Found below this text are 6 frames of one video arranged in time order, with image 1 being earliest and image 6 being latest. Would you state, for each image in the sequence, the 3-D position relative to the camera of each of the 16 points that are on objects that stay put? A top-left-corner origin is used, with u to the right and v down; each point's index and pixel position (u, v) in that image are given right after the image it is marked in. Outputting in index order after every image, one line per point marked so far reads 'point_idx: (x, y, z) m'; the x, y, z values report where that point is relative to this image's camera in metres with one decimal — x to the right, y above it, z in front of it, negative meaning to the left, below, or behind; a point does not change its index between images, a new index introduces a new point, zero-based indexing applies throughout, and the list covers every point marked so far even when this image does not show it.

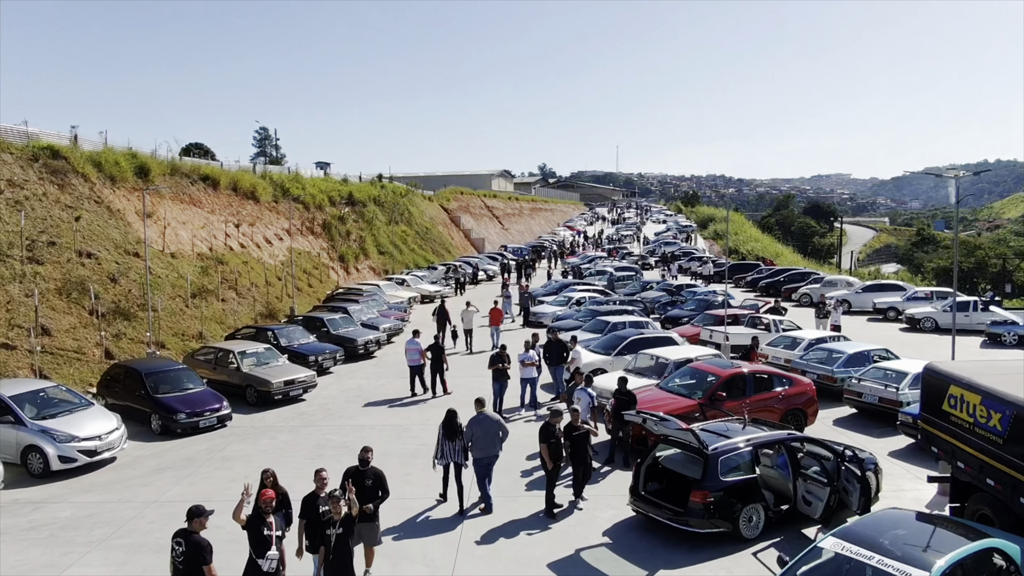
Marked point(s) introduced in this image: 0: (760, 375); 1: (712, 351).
0: (+4.3, -1.5, +13.8) m
1: (+4.3, -1.4, +16.9) m
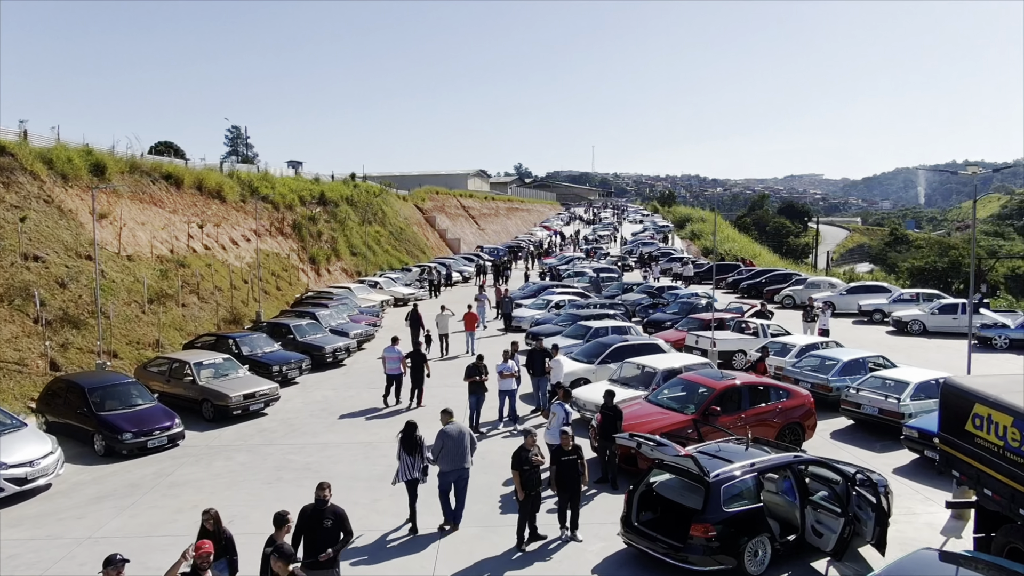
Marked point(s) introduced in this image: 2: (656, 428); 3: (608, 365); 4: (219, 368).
0: (+4.0, -1.6, +12.9) m
1: (+3.8, -1.4, +15.9) m
2: (+2.2, -2.1, +11.9) m
3: (+2.1, -1.7, +17.1) m
4: (-6.0, -1.6, +16.1) m
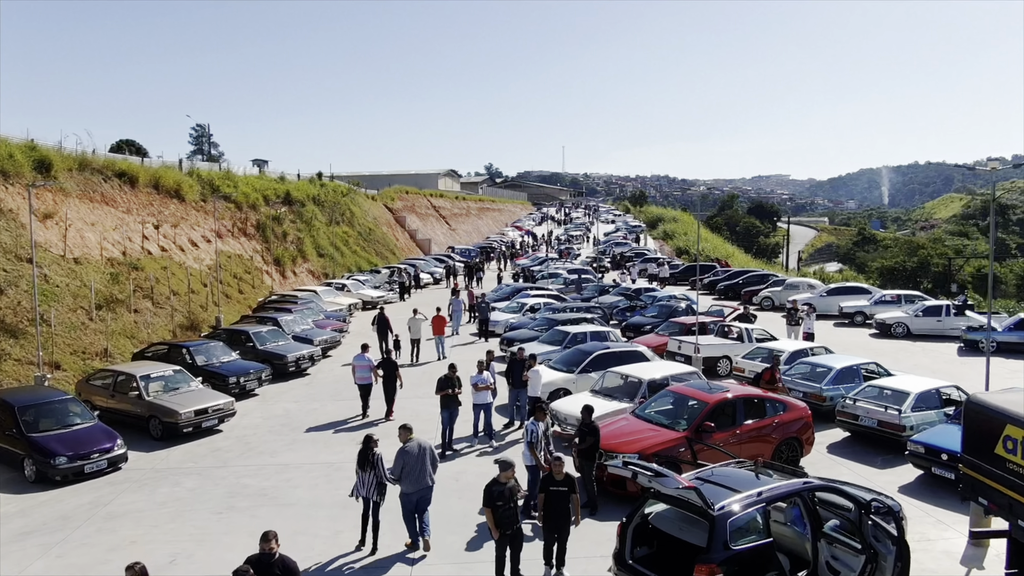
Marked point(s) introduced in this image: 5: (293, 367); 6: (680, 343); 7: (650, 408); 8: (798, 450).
0: (+3.6, -1.7, +11.9) m
1: (+3.4, -1.5, +15.0) m
2: (+1.9, -2.2, +11.0) m
3: (+1.6, -1.8, +16.1) m
4: (-6.4, -1.7, +14.9) m
5: (-5.3, -1.9, +19.2) m
6: (+4.1, -1.3, +19.3) m
7: (+2.2, -1.9, +12.5) m
8: (+4.4, -2.5, +12.2) m
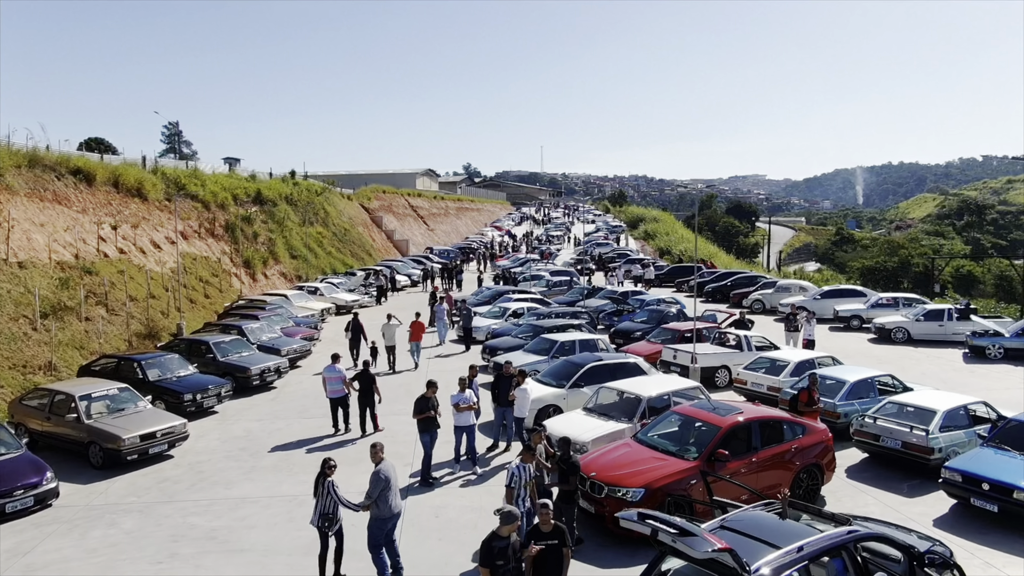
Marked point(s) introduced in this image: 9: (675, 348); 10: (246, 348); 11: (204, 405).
0: (+3.4, -1.8, +10.6) m
1: (+3.1, -1.6, +13.7) m
2: (+1.7, -2.3, +9.6) m
3: (+1.3, -1.9, +14.8) m
4: (-6.7, -1.9, +13.3) m
5: (-5.7, -2.1, +17.7) m
6: (+3.7, -1.5, +18.0) m
7: (+2.0, -2.0, +11.1) m
8: (+4.2, -2.6, +10.9) m
9: (+3.8, -1.4, +18.4) m
10: (-6.3, -1.4, +18.8) m
11: (-6.1, -2.3, +15.6) m
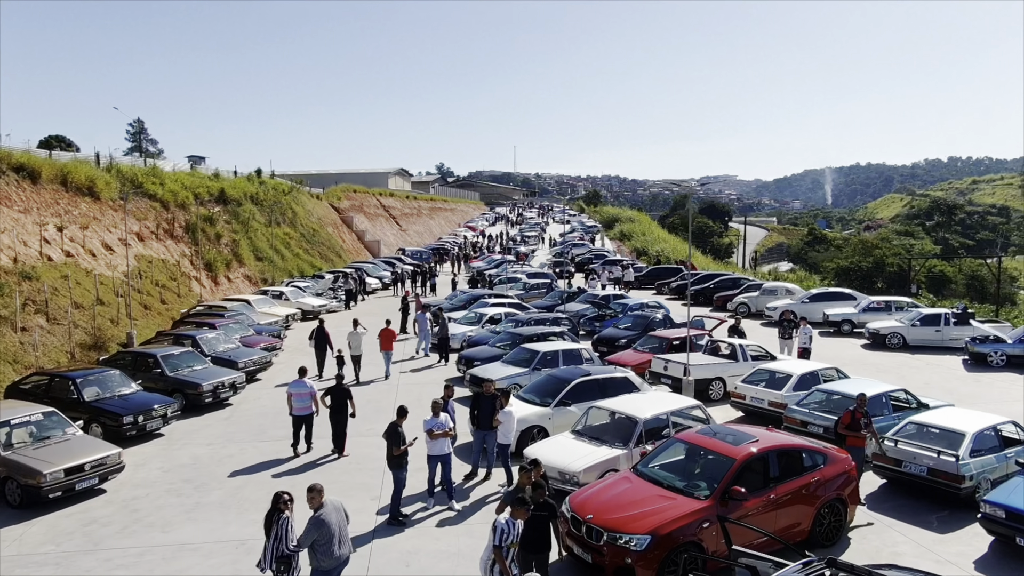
0: (+3.2, -1.9, +9.3) m
1: (+2.8, -1.8, +12.4) m
2: (+1.6, -2.5, +8.2) m
3: (+0.9, -2.0, +13.4) m
4: (-7.0, -2.0, +11.6) m
5: (-6.2, -2.2, +16.1) m
6: (+3.3, -1.6, +16.7) m
7: (+1.8, -2.1, +9.8) m
8: (+4.0, -2.7, +9.7) m
9: (+3.3, -1.5, +17.1) m
10: (-6.8, -1.6, +17.1) m
11: (-6.4, -2.5, +13.9) m
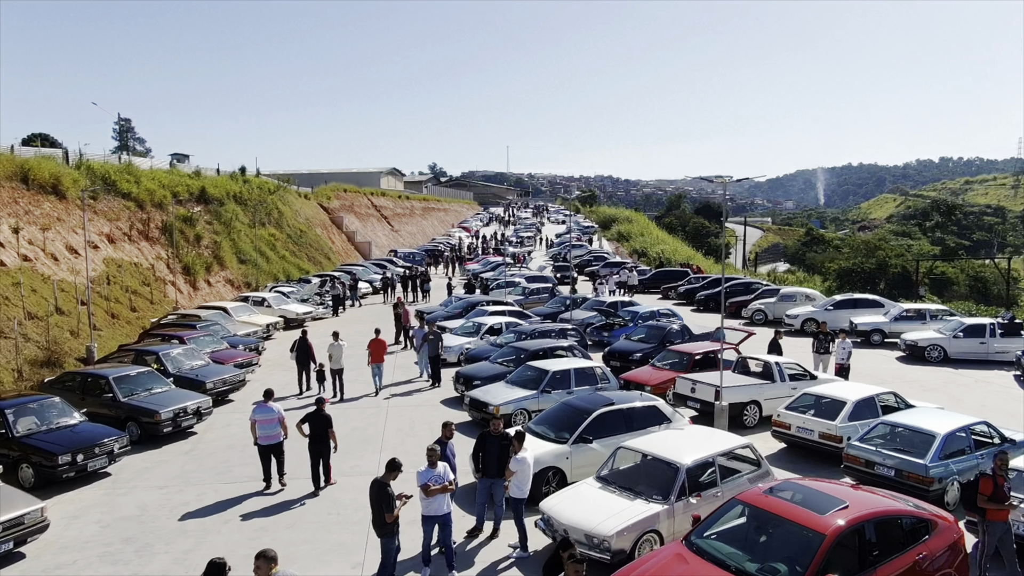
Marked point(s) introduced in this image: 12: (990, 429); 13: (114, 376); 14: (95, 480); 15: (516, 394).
0: (+3.4, -2.1, +7.2) m
1: (+2.9, -2.0, +10.3) m
2: (+1.8, -2.7, +6.1) m
3: (+1.1, -2.2, +11.3) m
4: (-6.8, -2.3, +9.5) m
5: (-6.0, -2.4, +13.9) m
6: (+3.4, -1.8, +14.6) m
7: (+1.9, -2.3, +7.7) m
8: (+4.2, -2.9, +7.6) m
9: (+3.4, -1.7, +15.0) m
10: (-6.7, -1.8, +14.9) m
11: (-6.3, -2.7, +11.8) m
12: (+6.8, -2.0, +11.3) m
13: (-7.2, -1.6, +14.3) m
14: (-6.5, -3.0, +12.3) m
15: (0.0, -2.0, +14.9) m
